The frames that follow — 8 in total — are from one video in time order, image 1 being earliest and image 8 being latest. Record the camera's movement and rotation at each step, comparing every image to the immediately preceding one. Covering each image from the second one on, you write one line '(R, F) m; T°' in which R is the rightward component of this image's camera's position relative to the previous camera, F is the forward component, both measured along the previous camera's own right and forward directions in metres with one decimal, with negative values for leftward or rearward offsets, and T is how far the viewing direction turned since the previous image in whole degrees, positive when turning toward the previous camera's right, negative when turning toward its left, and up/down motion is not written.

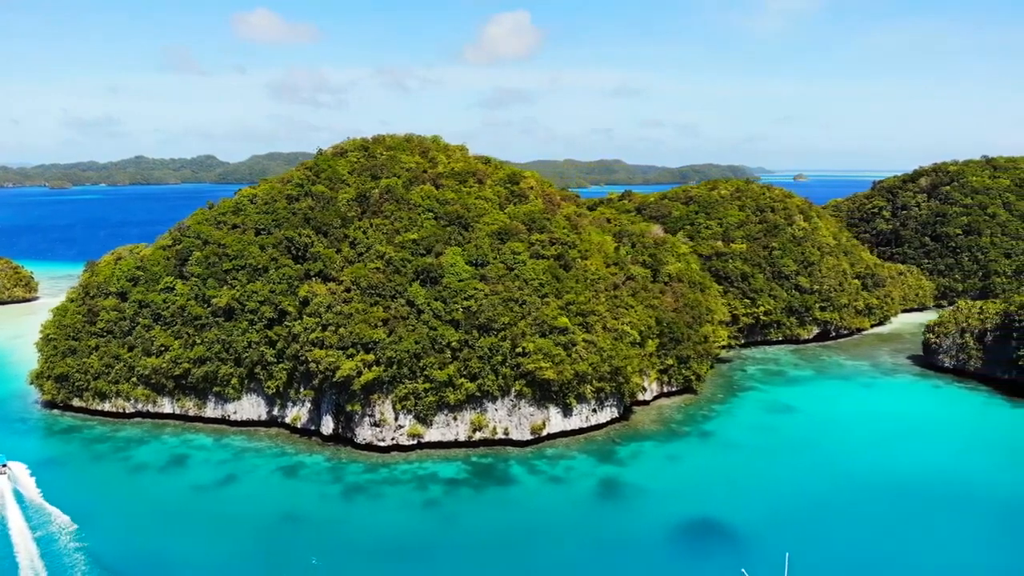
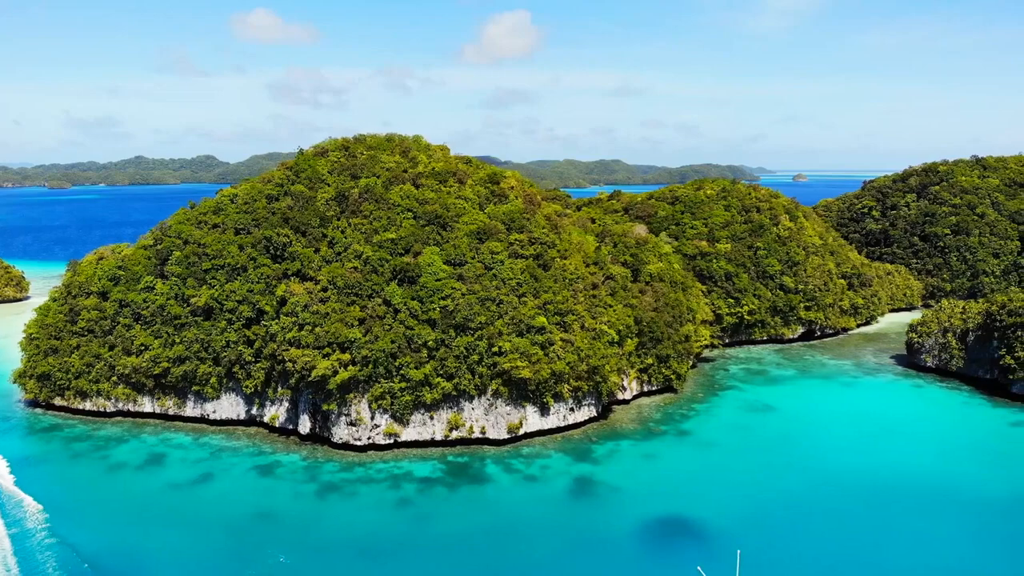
(+1.3, -0.1) m; 0°
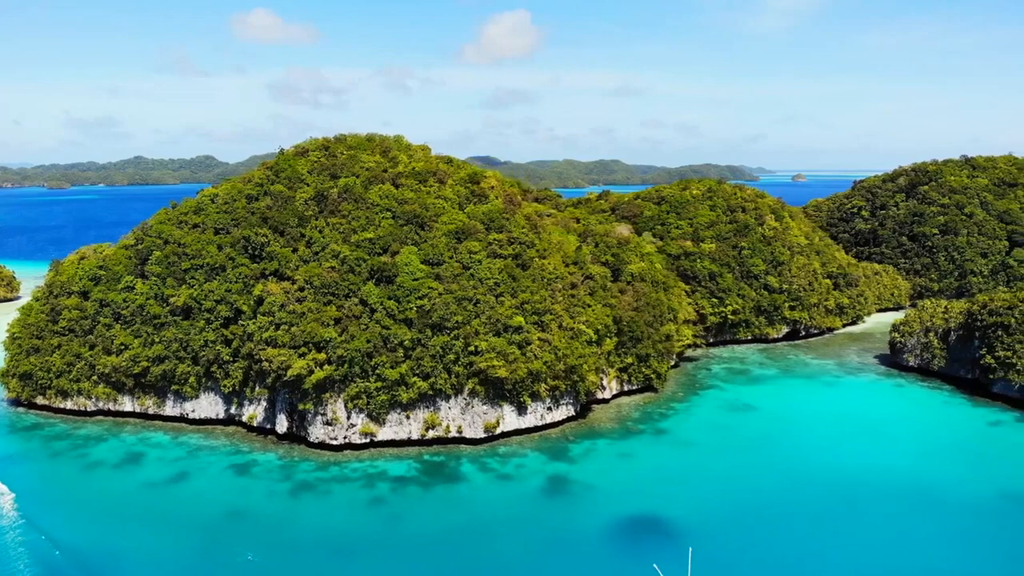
(+1.3, -0.1) m; 0°
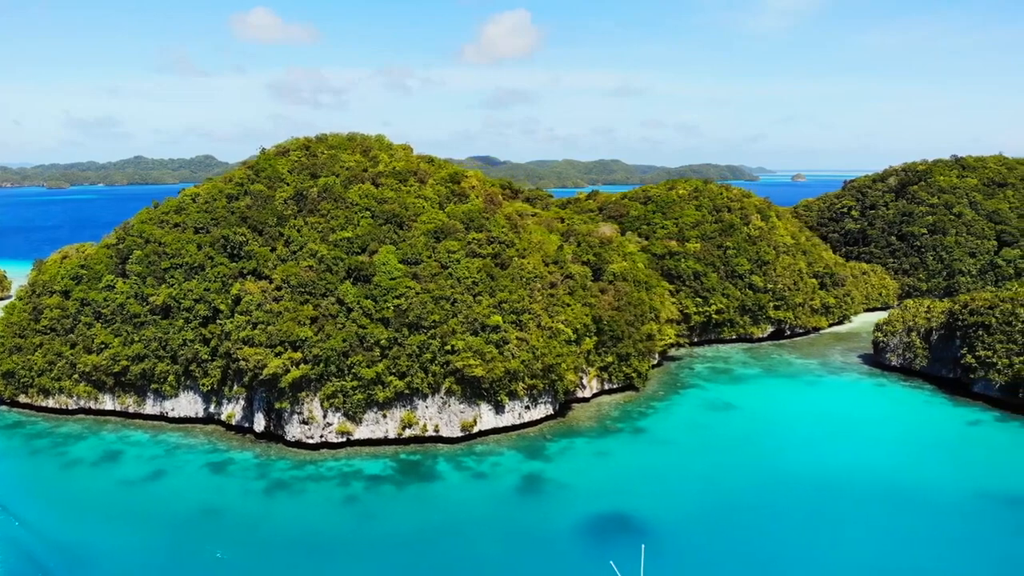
(+1.3, -0.1) m; 0°
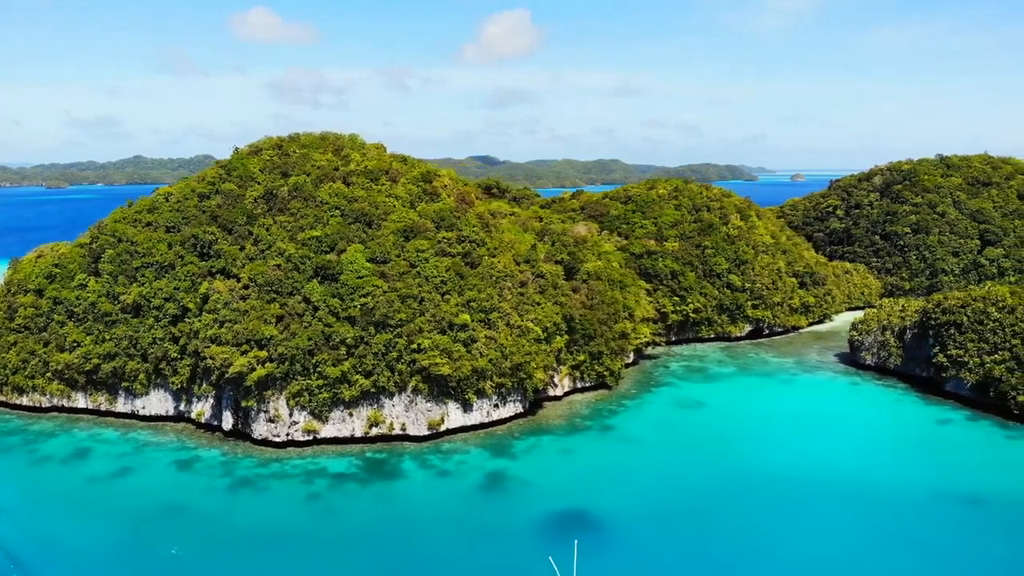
(+1.9, -0.1) m; 0°
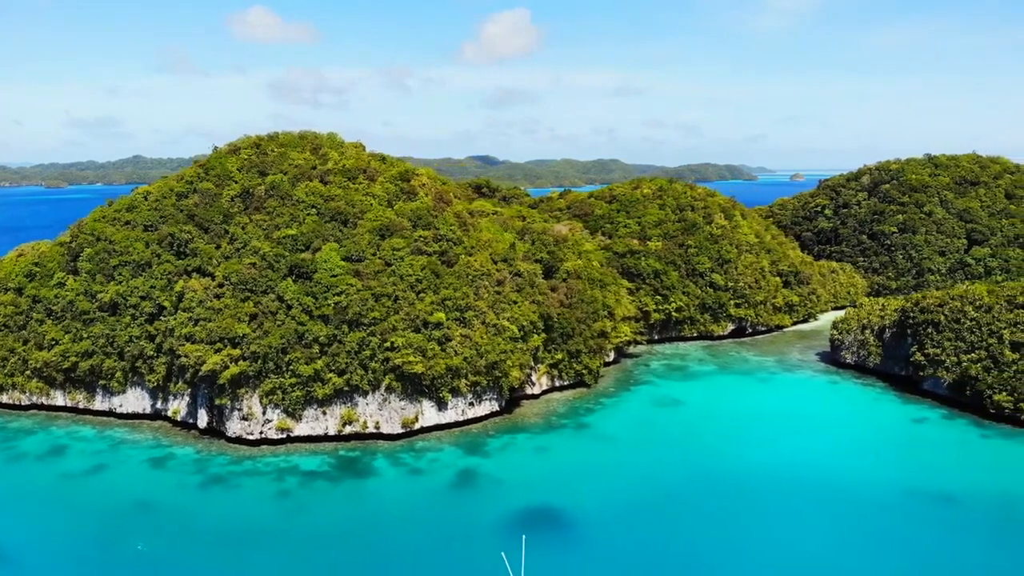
(+1.4, -0.1) m; 0°
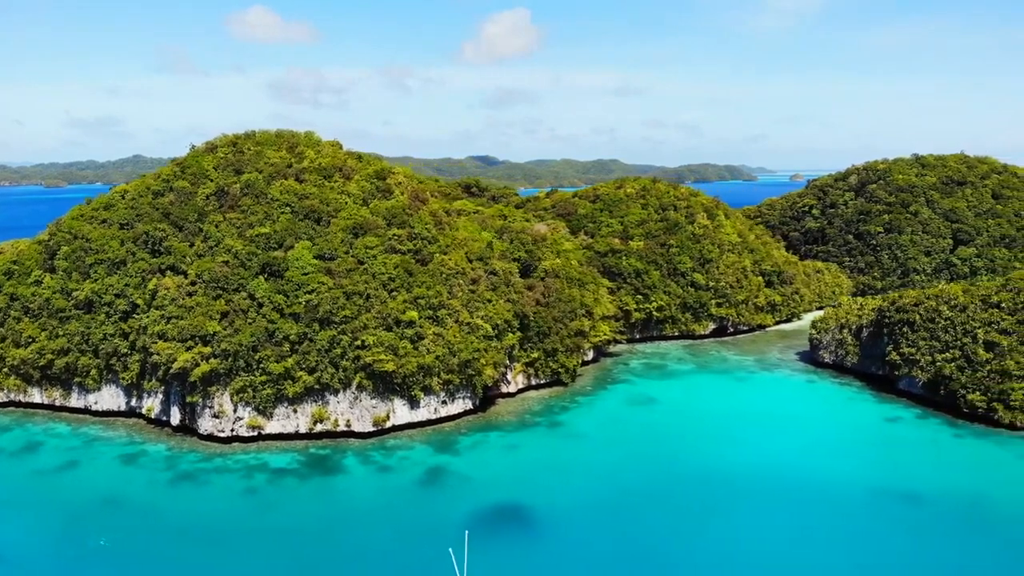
(+1.6, -0.1) m; 0°
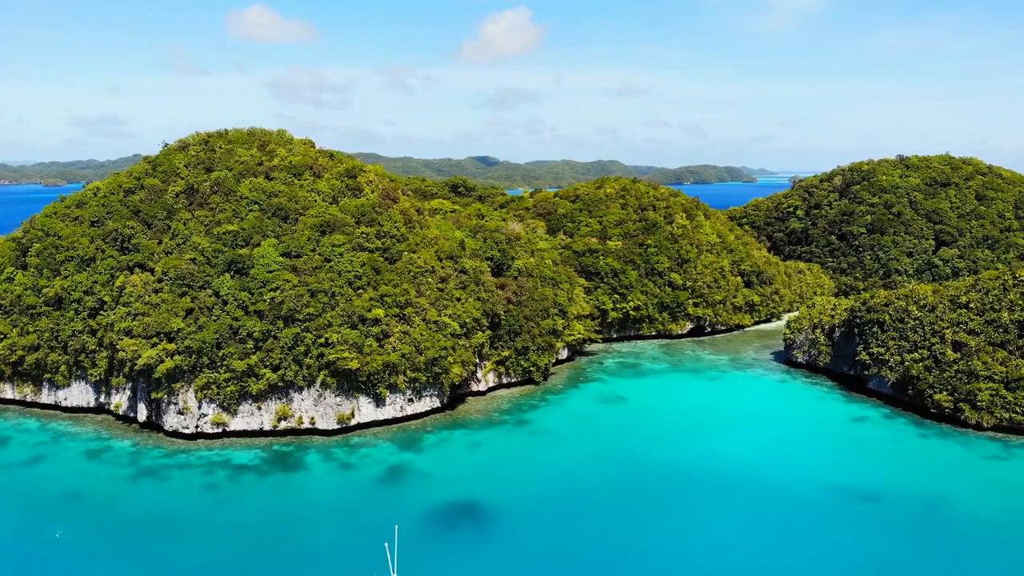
(+1.9, -0.1) m; 0°
